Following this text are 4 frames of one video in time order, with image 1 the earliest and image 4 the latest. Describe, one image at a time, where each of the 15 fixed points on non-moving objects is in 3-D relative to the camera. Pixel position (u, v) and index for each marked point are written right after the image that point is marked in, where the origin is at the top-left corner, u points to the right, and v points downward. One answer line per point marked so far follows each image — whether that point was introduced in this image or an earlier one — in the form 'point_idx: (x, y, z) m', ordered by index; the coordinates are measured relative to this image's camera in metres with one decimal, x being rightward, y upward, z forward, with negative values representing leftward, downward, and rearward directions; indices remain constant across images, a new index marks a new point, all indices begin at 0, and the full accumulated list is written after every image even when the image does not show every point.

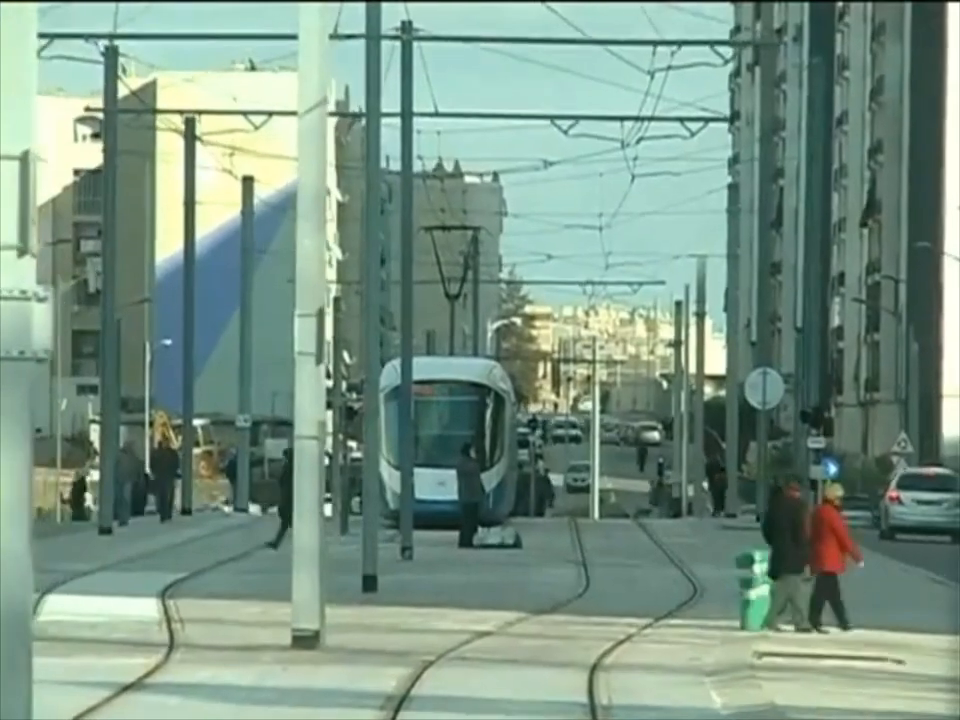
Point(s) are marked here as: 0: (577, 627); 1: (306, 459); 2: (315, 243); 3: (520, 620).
0: (+0.8, -2.2, +17.9) m
1: (-1.3, -0.7, +16.0) m
2: (-1.2, +0.9, +16.2) m
3: (+0.3, -2.2, +18.5) m
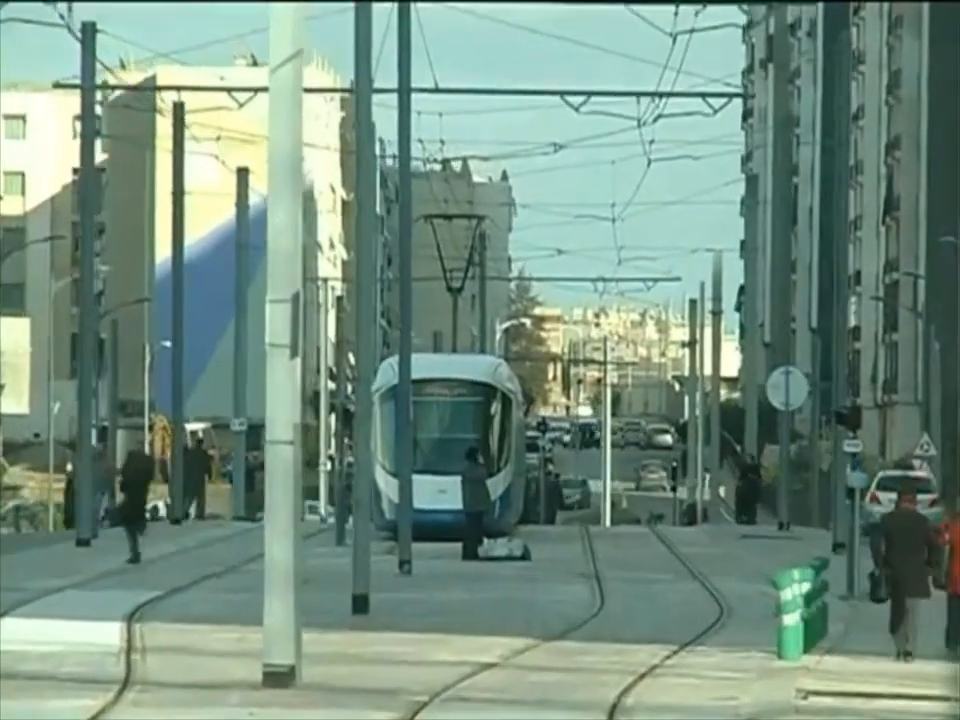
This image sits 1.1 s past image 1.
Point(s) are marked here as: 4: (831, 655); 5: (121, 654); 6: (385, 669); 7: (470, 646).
0: (+0.8, -2.1, +15.7) m
1: (-1.3, -0.7, +13.9) m
2: (-1.2, +0.9, +14.1) m
3: (+0.4, -2.2, +16.4) m
4: (+2.7, -2.2, +16.5) m
5: (-2.6, -2.2, +16.1) m
6: (-0.6, -2.1, +15.1) m
7: (-0.1, -2.2, +16.7) m
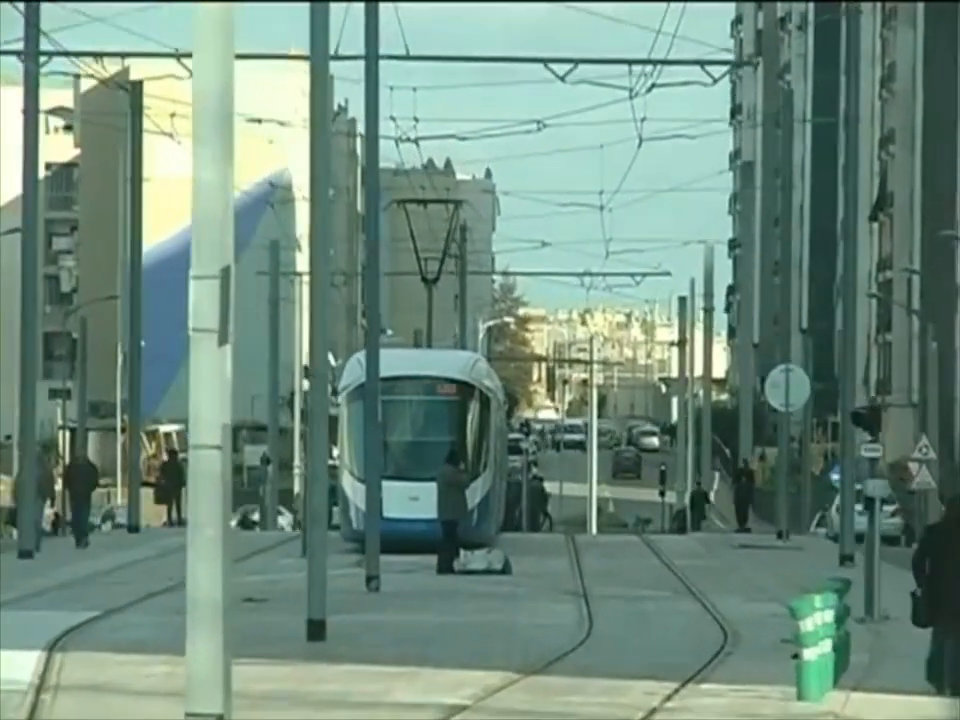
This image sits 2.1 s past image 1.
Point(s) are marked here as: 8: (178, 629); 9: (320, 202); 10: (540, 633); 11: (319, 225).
0: (+0.6, -2.1, +13.5) m
1: (-1.4, -0.6, +11.6) m
2: (-1.4, +1.0, +11.8) m
3: (+0.2, -2.1, +14.1) m
4: (+2.5, -2.2, +14.3) m
5: (-2.8, -2.1, +13.8) m
6: (-0.8, -2.1, +12.8) m
7: (-0.3, -2.1, +14.4) m
8: (-2.5, -2.2, +18.1) m
9: (-1.3, +1.3, +18.2) m
10: (+0.5, -2.3, +18.2) m
11: (-1.3, +1.1, +18.1) m
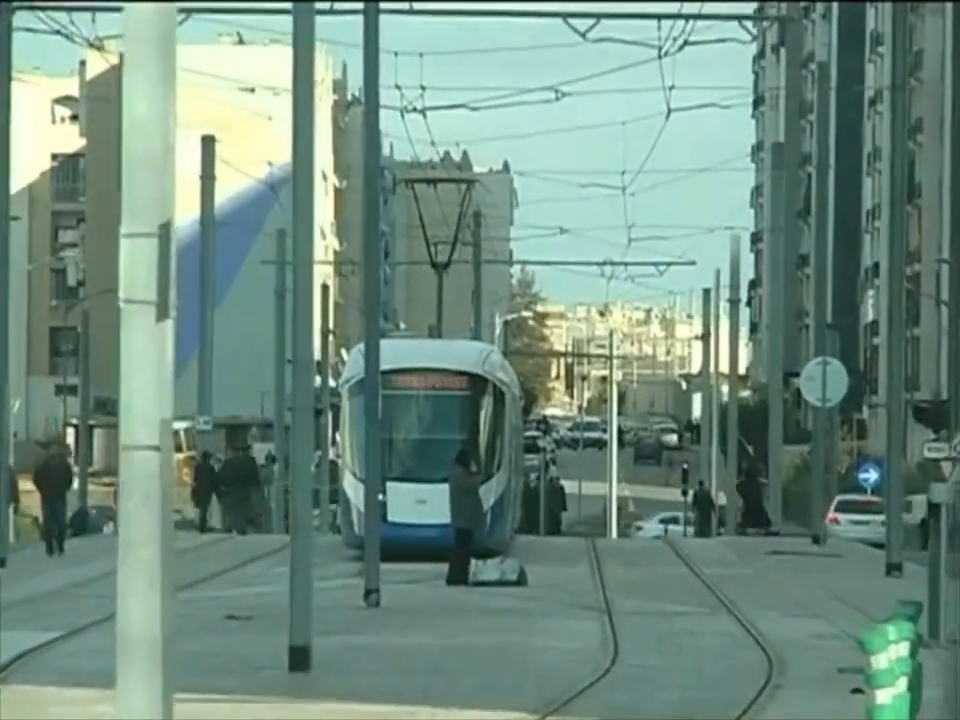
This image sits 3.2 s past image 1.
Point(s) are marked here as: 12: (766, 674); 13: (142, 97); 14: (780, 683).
0: (+0.6, -2.0, +11.2) m
1: (-1.4, -0.5, +9.3) m
2: (-1.4, +1.1, +9.5) m
3: (+0.2, -2.0, +11.8) m
4: (+2.5, -2.1, +12.0) m
5: (-2.8, -2.0, +11.5) m
6: (-0.8, -2.0, +10.5) m
7: (-0.2, -2.0, +12.1) m
8: (-2.4, -2.1, +15.8) m
9: (-1.3, +1.4, +16.0) m
10: (+0.6, -2.2, +16.0) m
11: (-1.3, +1.2, +15.9) m
12: (+2.0, -2.1, +14.9) m
13: (-1.4, +1.1, +9.0) m
14: (+2.0, -2.1, +14.4) m
